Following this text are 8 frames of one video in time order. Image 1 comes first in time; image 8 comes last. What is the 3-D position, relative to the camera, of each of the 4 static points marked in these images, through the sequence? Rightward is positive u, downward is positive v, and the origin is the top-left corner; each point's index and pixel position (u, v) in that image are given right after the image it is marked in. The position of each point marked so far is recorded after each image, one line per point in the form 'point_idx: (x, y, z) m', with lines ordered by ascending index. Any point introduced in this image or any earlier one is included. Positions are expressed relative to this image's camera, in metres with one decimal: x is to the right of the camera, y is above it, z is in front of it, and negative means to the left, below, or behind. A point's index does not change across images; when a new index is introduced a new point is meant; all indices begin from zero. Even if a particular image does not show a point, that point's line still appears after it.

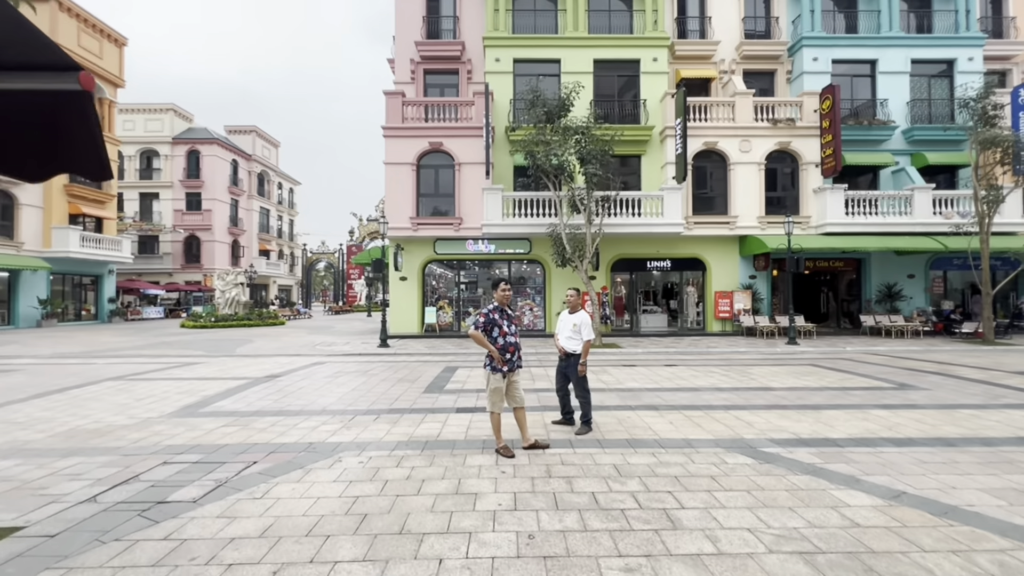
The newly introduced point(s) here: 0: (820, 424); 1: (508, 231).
0: (+4.1, -1.8, +6.1) m
1: (-0.2, +2.1, +17.5) m
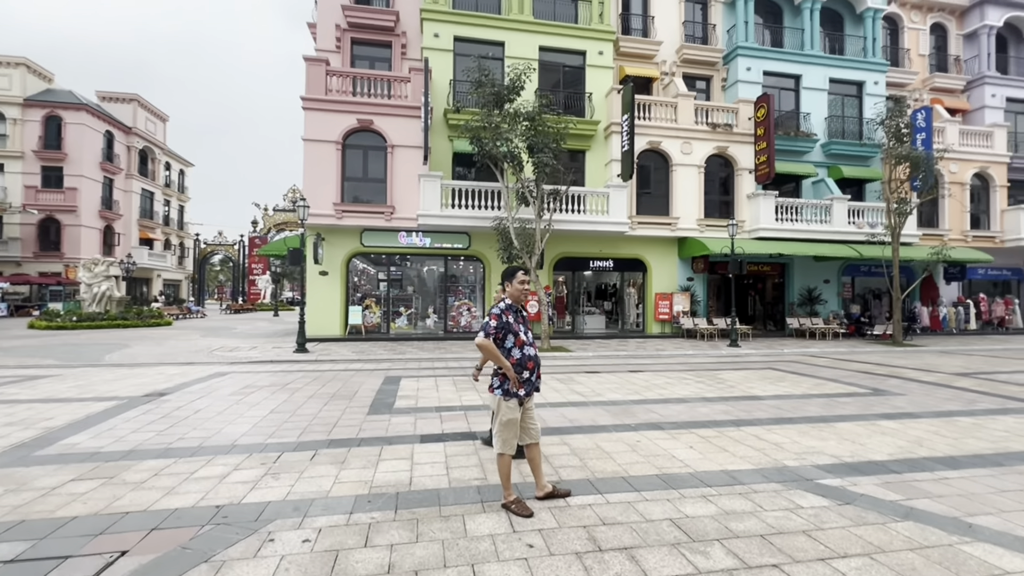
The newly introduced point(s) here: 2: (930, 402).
0: (+4.0, -1.8, +5.4) m
1: (-2.2, +2.2, +15.9) m
2: (+6.7, -1.8, +7.6) m
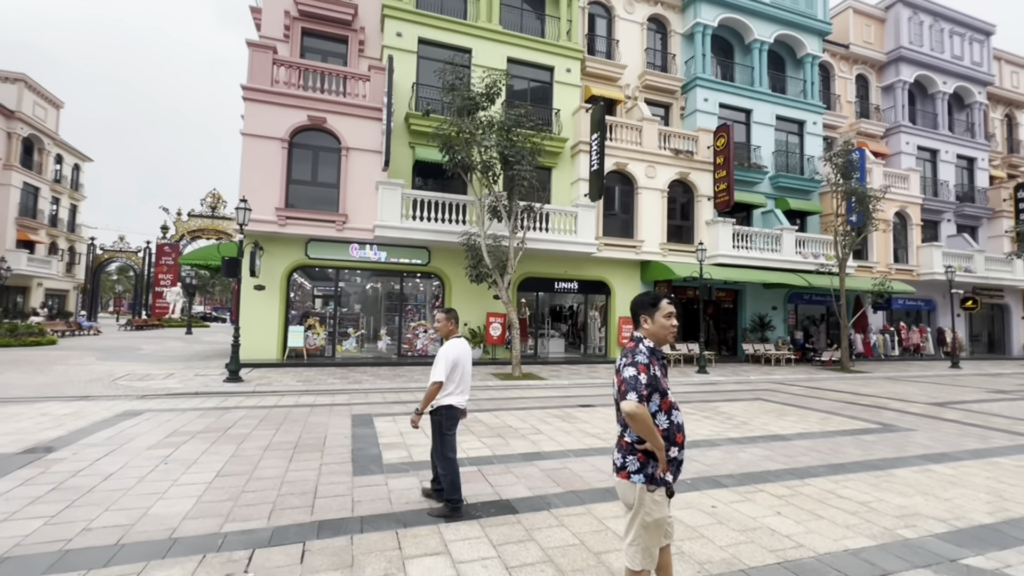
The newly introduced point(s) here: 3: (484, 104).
0: (+4.3, -2.1, +4.8) m
1: (-3.2, +1.6, +14.4) m
2: (+6.7, -2.3, +7.3) m
3: (-0.8, +5.3, +13.7) m
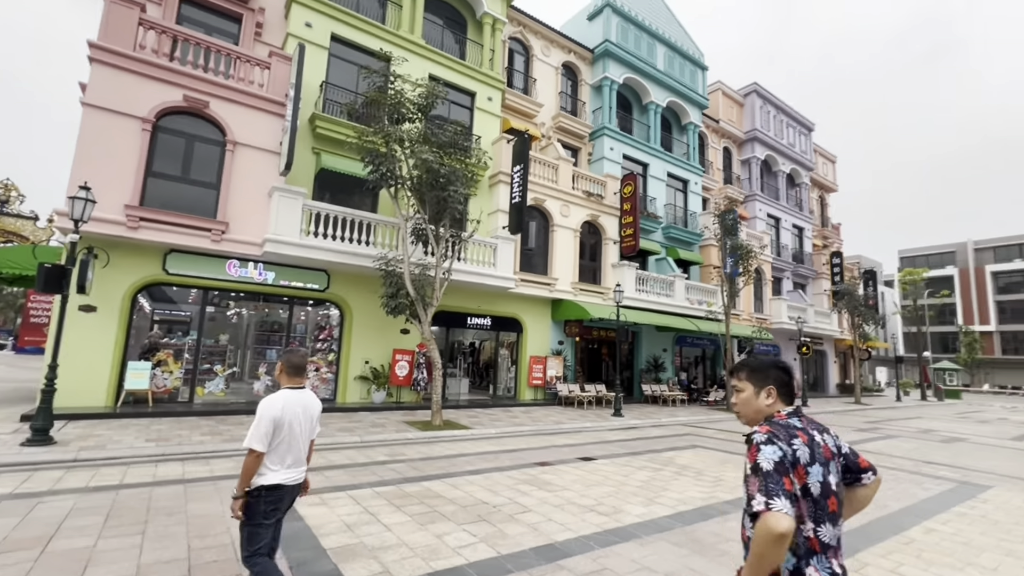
0: (+4.5, -2.7, +4.6) m
1: (-5.2, +0.8, +12.0) m
2: (+6.1, -3.2, +7.6) m
3: (-2.6, +4.5, +12.3) m
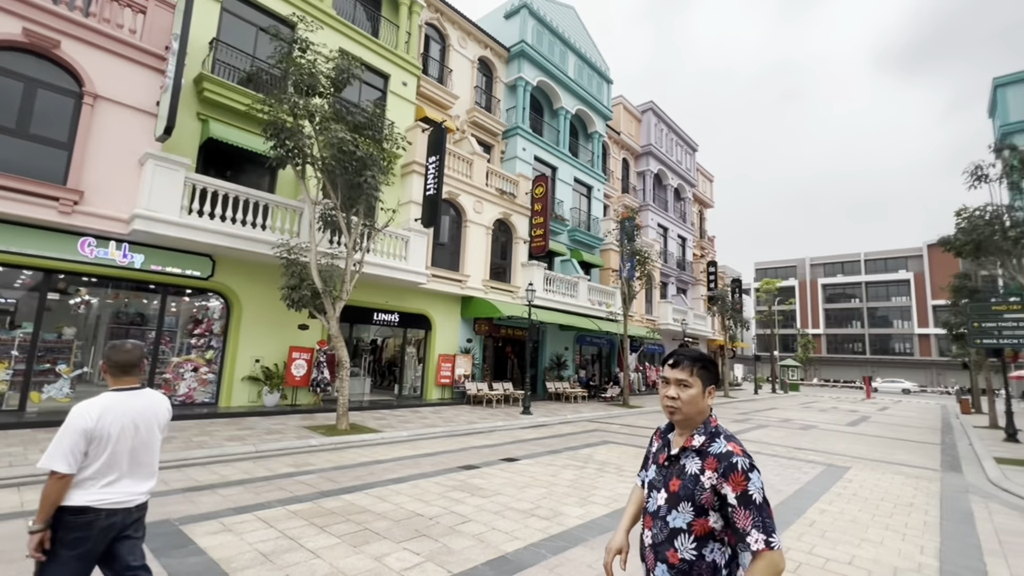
0: (+3.9, -2.8, +5.2) m
1: (-7.1, +1.1, +10.4) m
2: (+4.8, -3.3, +8.5) m
3: (-4.4, +4.7, +11.2) m
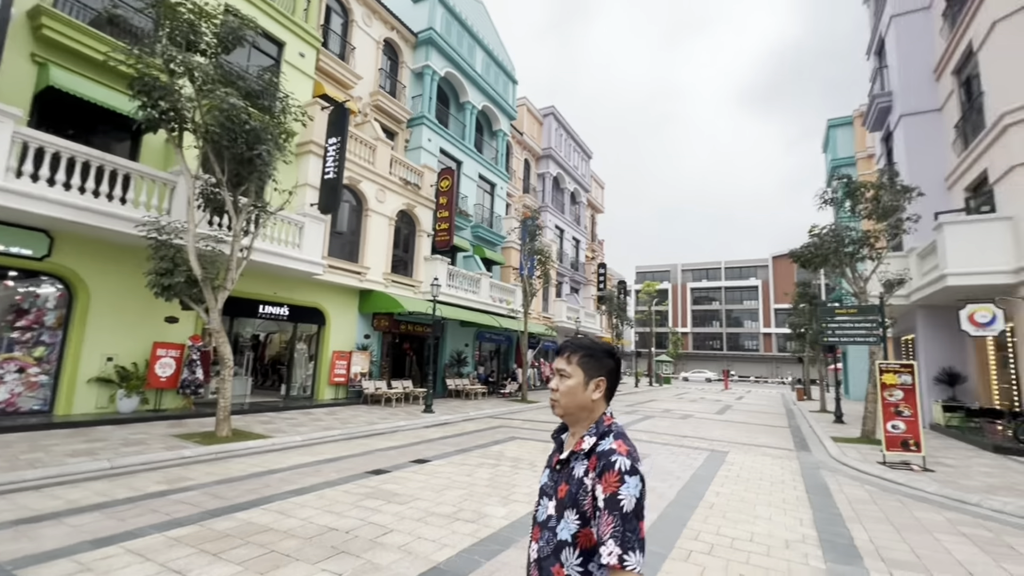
0: (+3.1, -2.8, +5.8) m
1: (-8.7, +1.5, +8.3) m
2: (+3.2, -3.3, +9.2) m
3: (-6.2, +4.9, +9.7) m
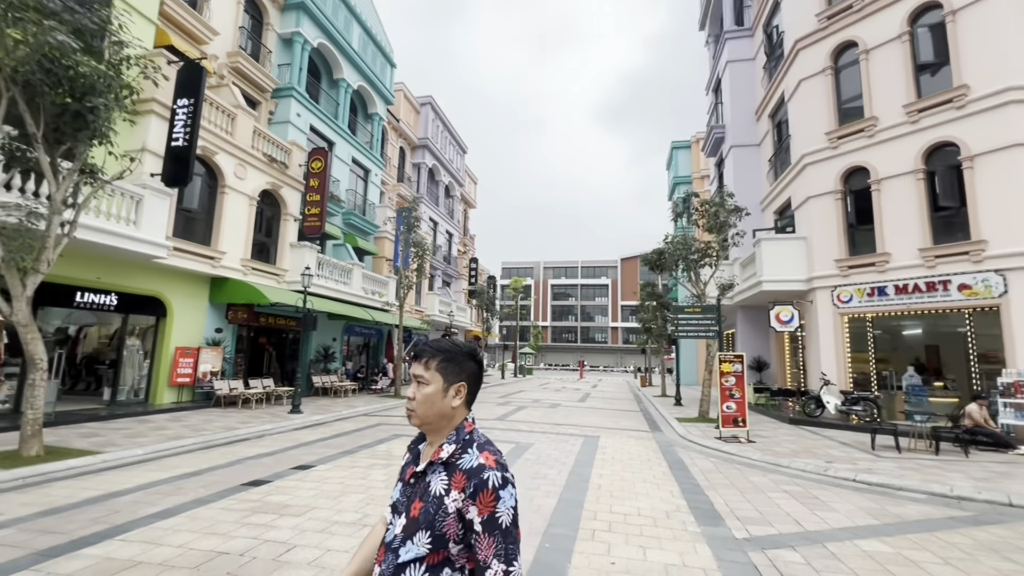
0: (+1.8, -2.9, +6.5) m
1: (-10.1, +1.8, +5.6) m
2: (+0.9, -3.3, +9.9) m
3: (-7.9, +5.2, +7.6) m
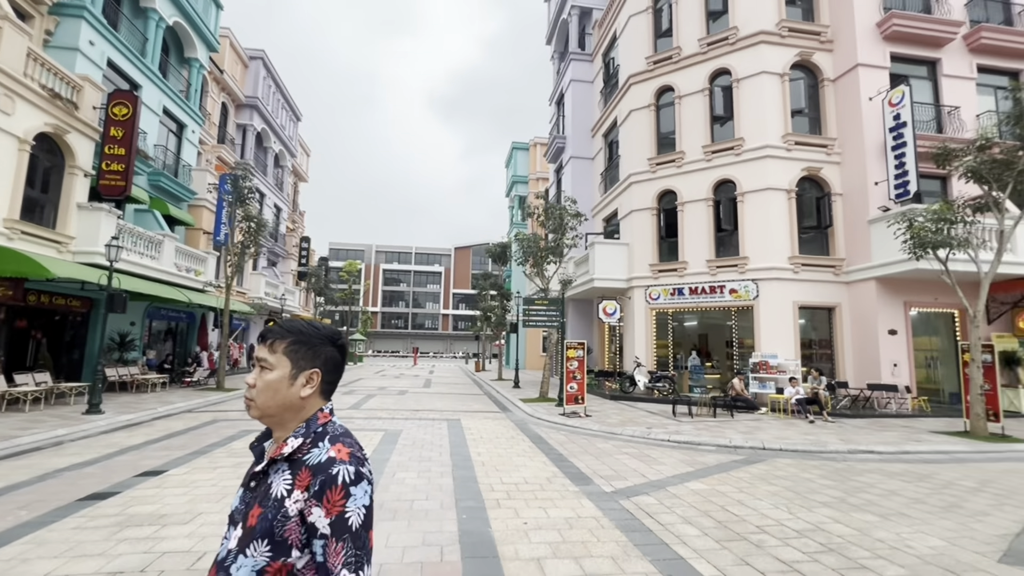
0: (+0.1, -2.8, +7.4) m
1: (-10.4, +2.3, +2.3) m
2: (-1.9, -3.1, +10.2) m
3: (-8.9, +5.7, +4.8) m
